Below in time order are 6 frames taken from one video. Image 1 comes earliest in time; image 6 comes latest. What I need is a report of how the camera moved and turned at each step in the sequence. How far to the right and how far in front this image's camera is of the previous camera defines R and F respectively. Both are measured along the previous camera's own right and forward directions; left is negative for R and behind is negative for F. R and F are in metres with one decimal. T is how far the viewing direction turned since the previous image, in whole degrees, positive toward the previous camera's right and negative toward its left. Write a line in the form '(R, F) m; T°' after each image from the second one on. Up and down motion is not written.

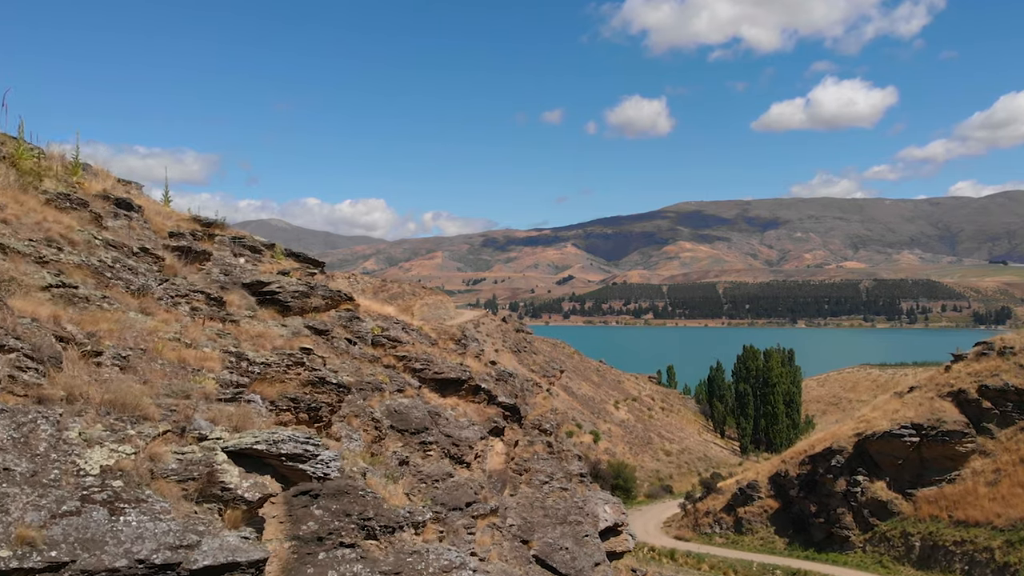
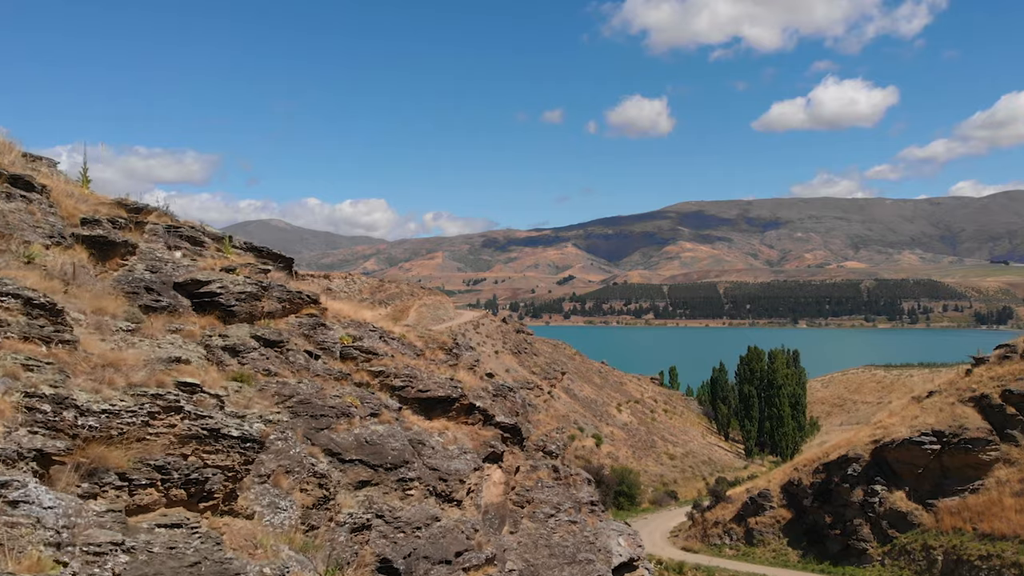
(0.0, +1.7) m; 0°
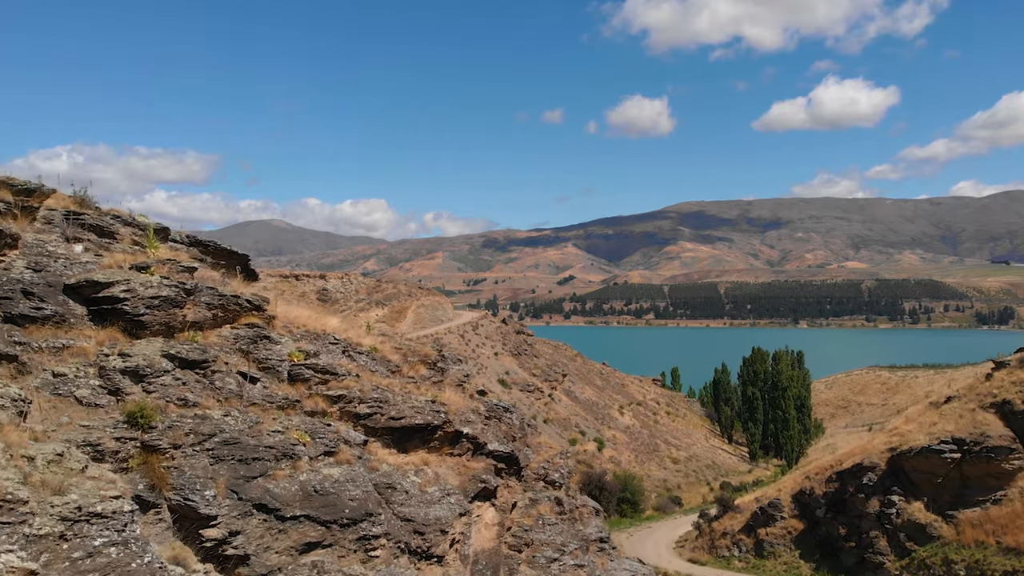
(+0.1, +1.6) m; 0°
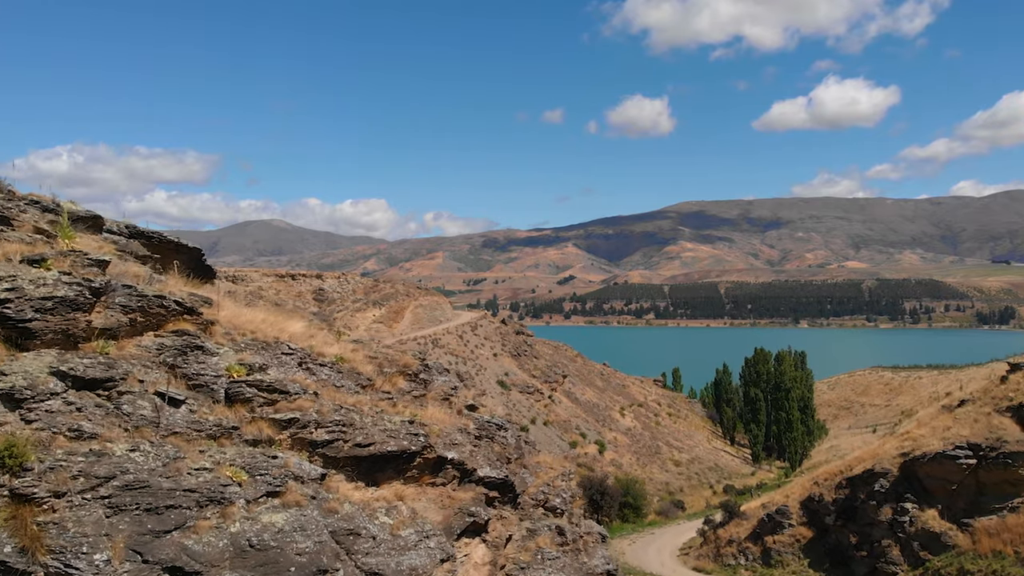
(+0.1, +1.2) m; 0°
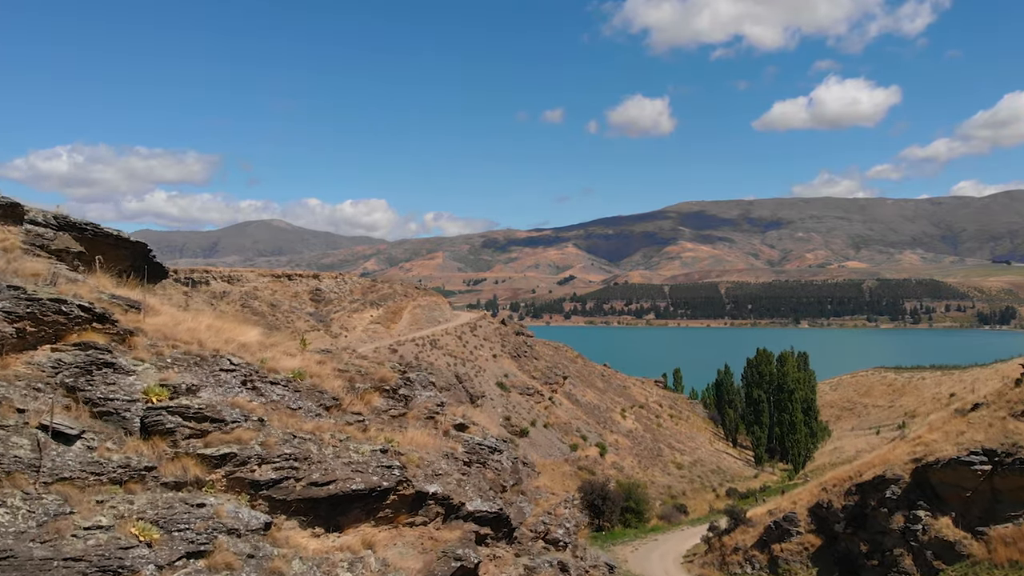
(+0.1, +1.0) m; 0°
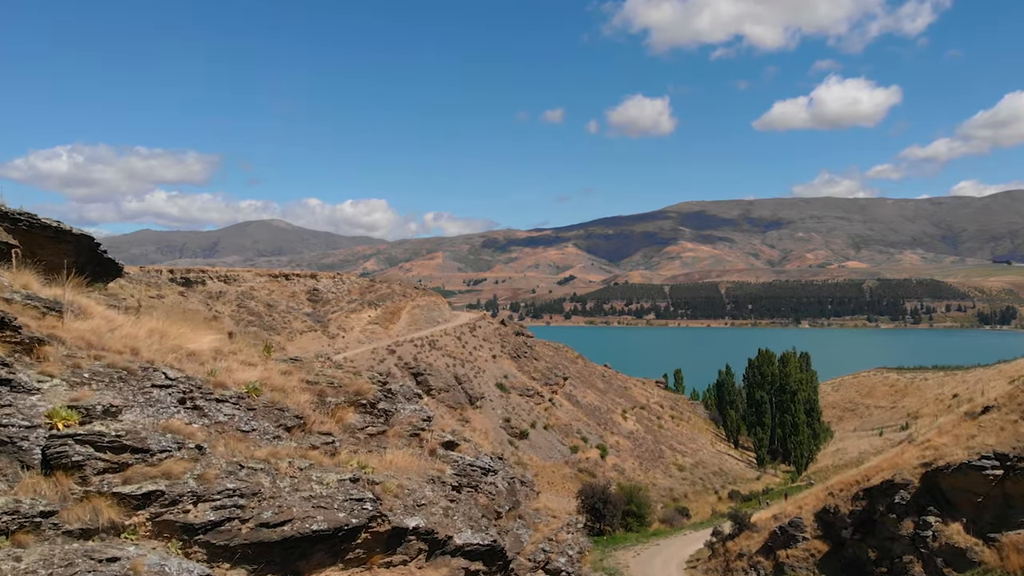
(0.0, +0.8) m; 0°
